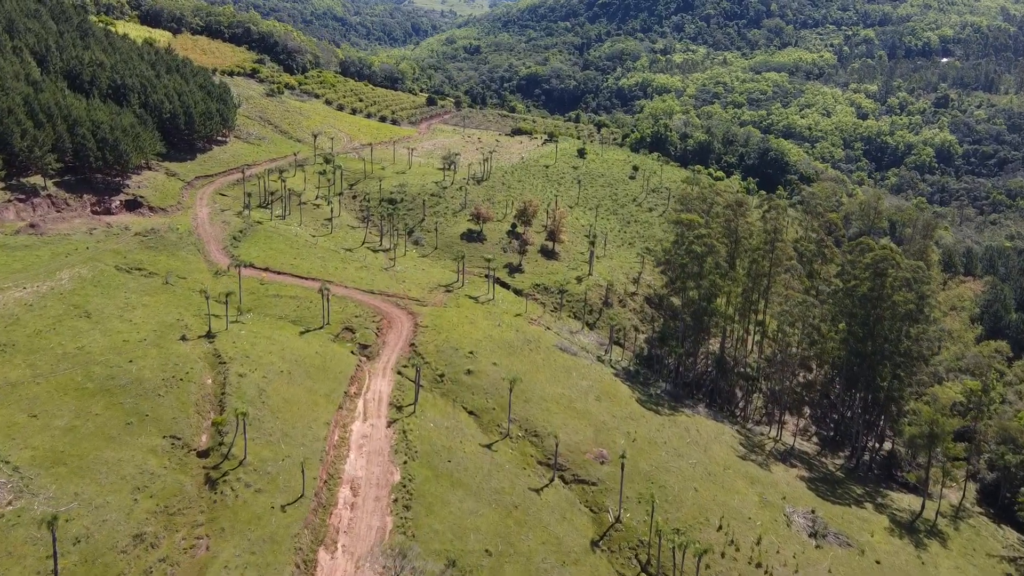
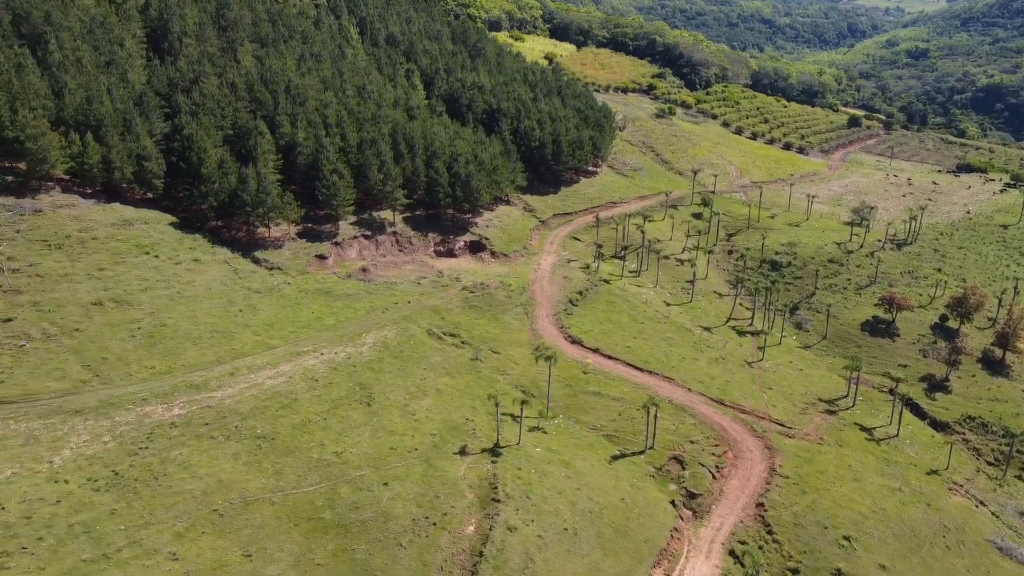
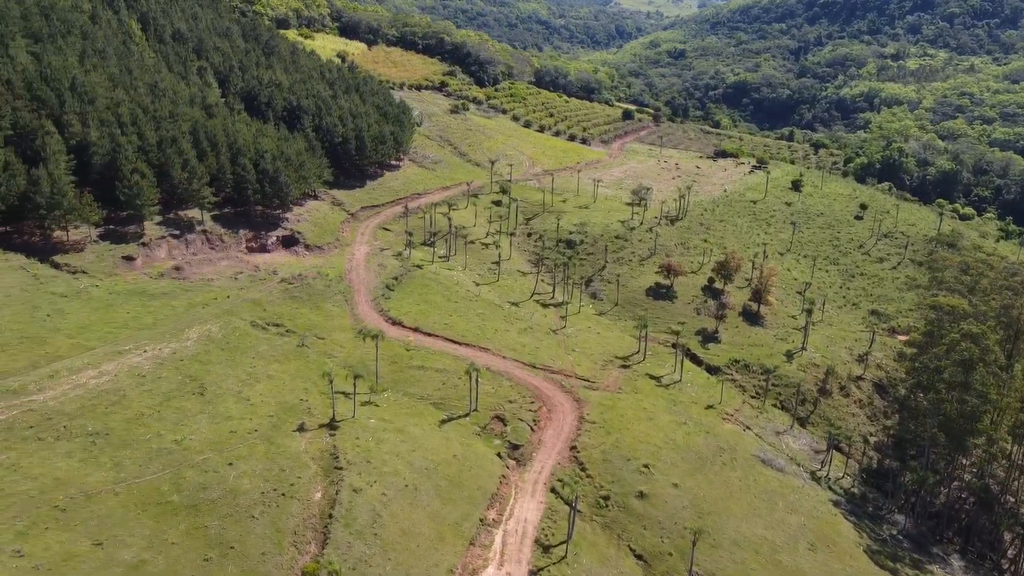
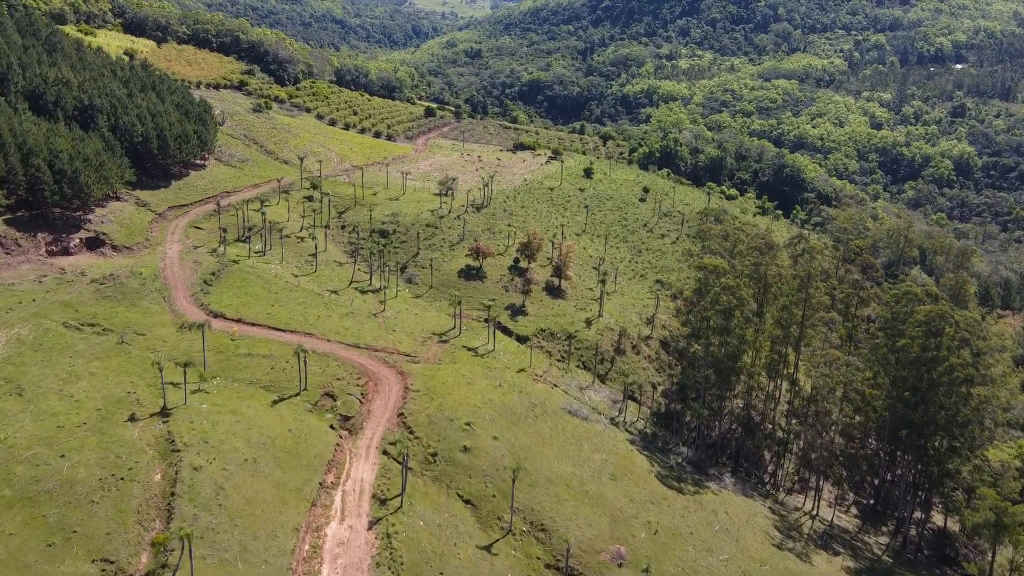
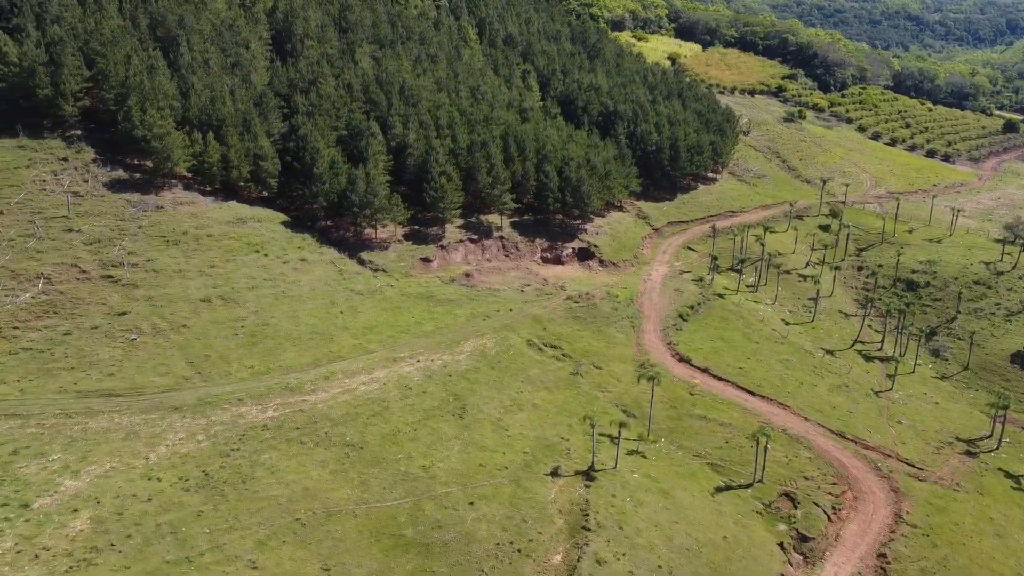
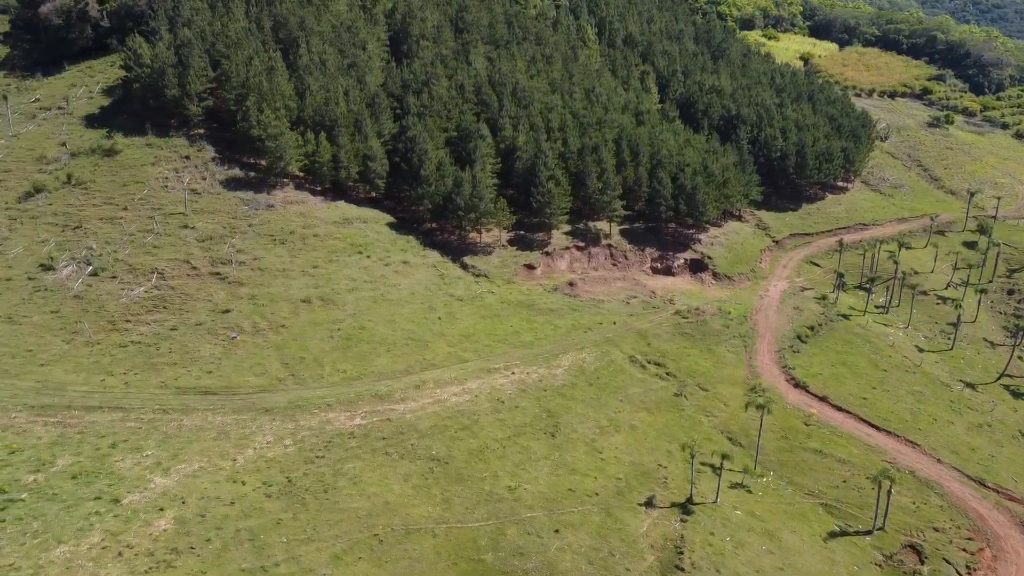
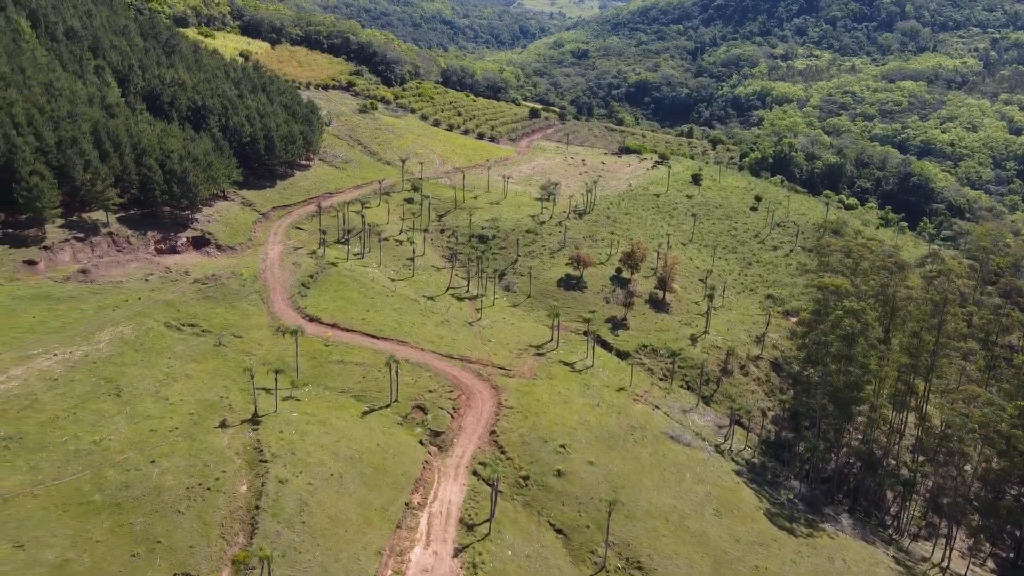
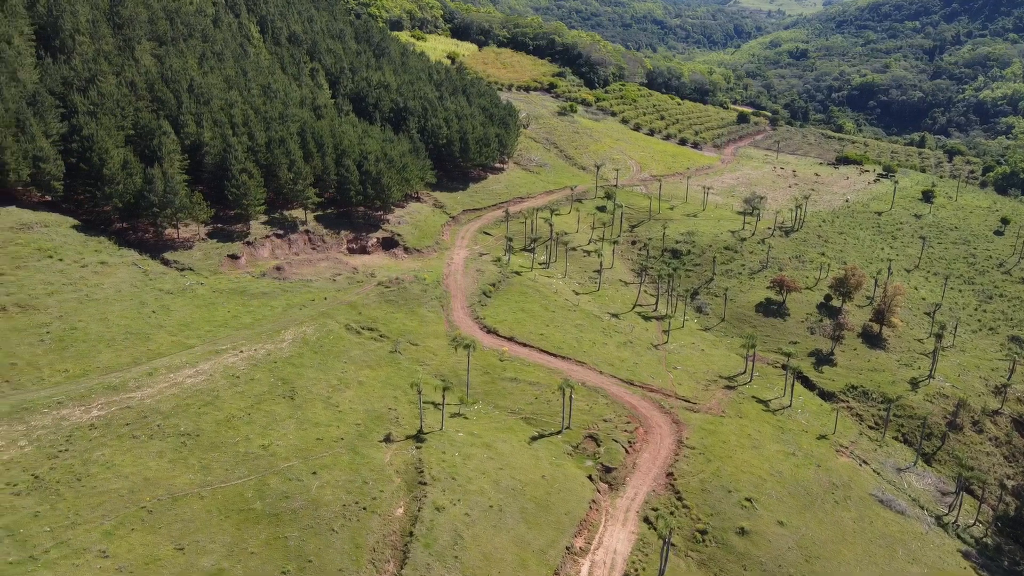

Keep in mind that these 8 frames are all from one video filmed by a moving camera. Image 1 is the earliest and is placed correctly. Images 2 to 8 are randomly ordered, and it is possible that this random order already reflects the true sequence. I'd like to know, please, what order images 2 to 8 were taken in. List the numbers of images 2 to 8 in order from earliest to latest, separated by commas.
4, 7, 3, 8, 2, 5, 6
